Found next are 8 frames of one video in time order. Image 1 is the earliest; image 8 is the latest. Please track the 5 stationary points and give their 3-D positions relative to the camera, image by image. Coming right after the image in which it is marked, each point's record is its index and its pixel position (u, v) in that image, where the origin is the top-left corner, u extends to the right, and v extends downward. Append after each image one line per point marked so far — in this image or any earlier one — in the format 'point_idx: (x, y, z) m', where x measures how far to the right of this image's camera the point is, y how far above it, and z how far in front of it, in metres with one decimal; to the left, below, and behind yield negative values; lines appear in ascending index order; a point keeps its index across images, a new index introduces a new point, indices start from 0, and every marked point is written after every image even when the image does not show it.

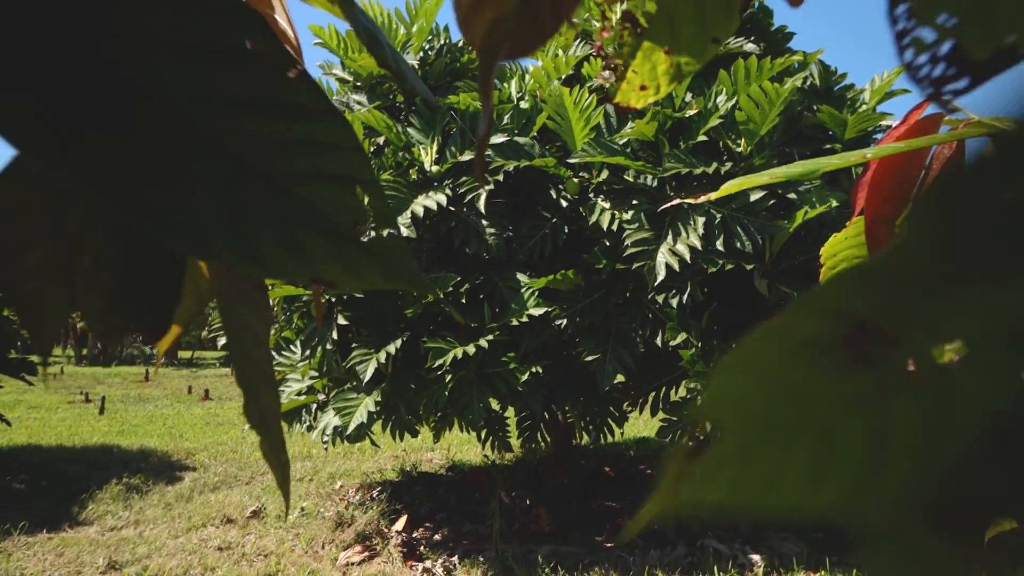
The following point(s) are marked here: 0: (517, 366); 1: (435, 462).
0: (0.0, -0.6, +5.4) m
1: (-1.0, -2.1, +8.6) m
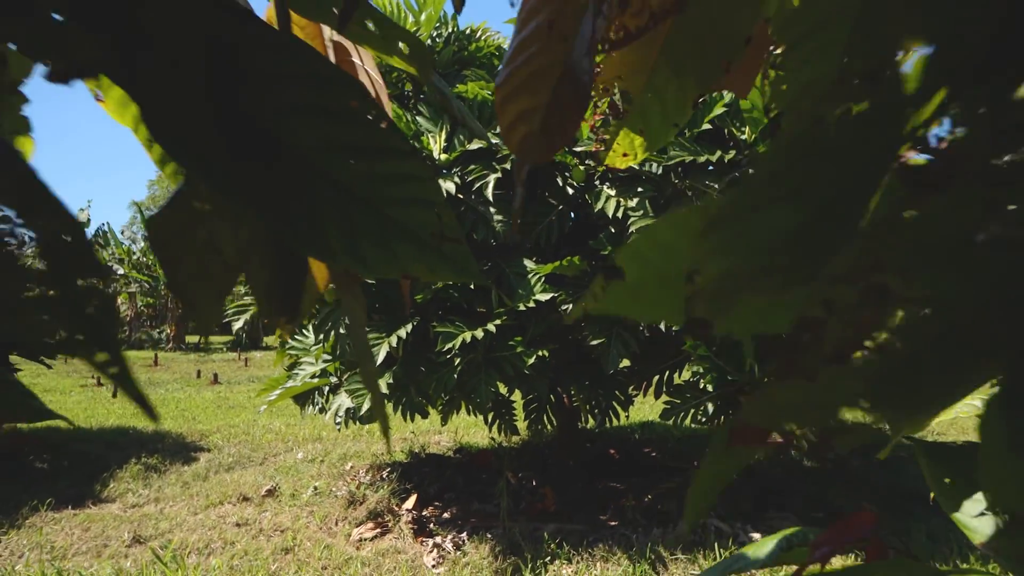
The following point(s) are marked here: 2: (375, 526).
0: (+0.1, -0.5, +5.6) m
1: (-0.9, -1.9, +8.8) m
2: (-1.3, -2.2, +6.5) m
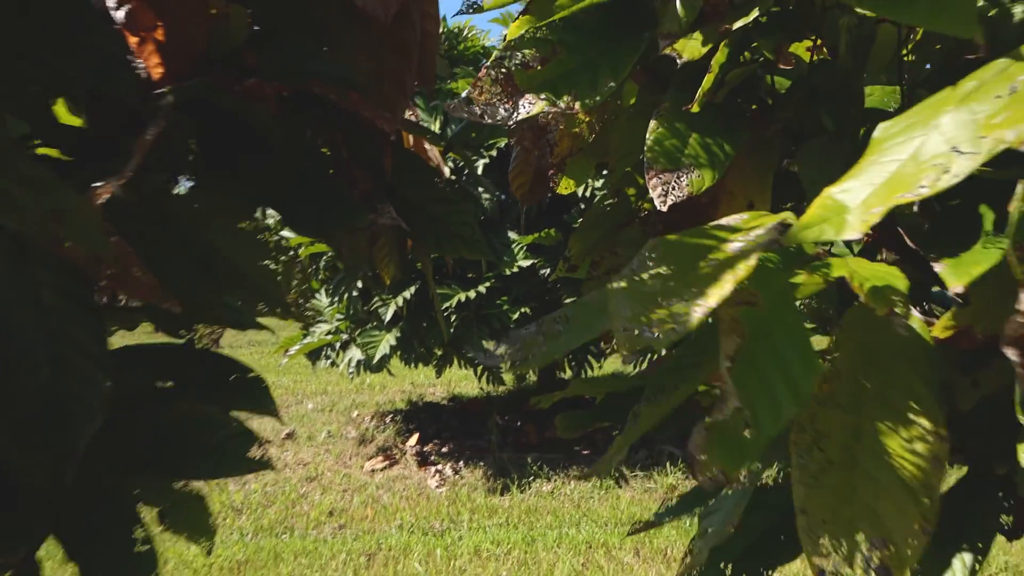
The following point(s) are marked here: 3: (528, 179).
0: (0.0, -0.2, +6.5) m
1: (-1.1, -1.5, +9.7) m
2: (-1.4, -1.8, +7.5) m
3: (0.0, +0.2, +1.3) m
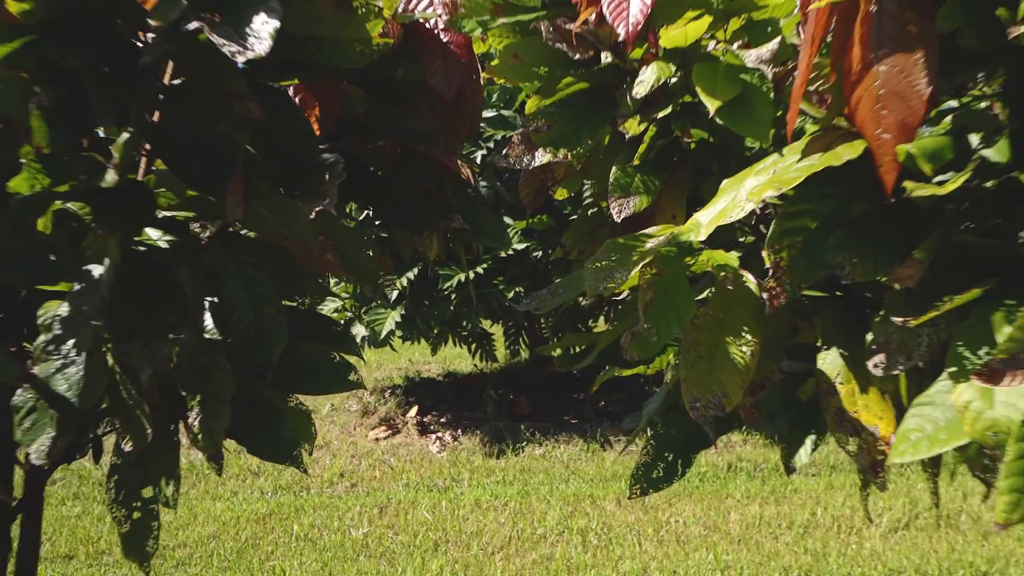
0: (-0.1, 0.0, +7.2) m
1: (-1.2, -1.2, +10.4) m
2: (-1.5, -1.6, +8.2) m
3: (+0.1, +0.3, +2.0) m
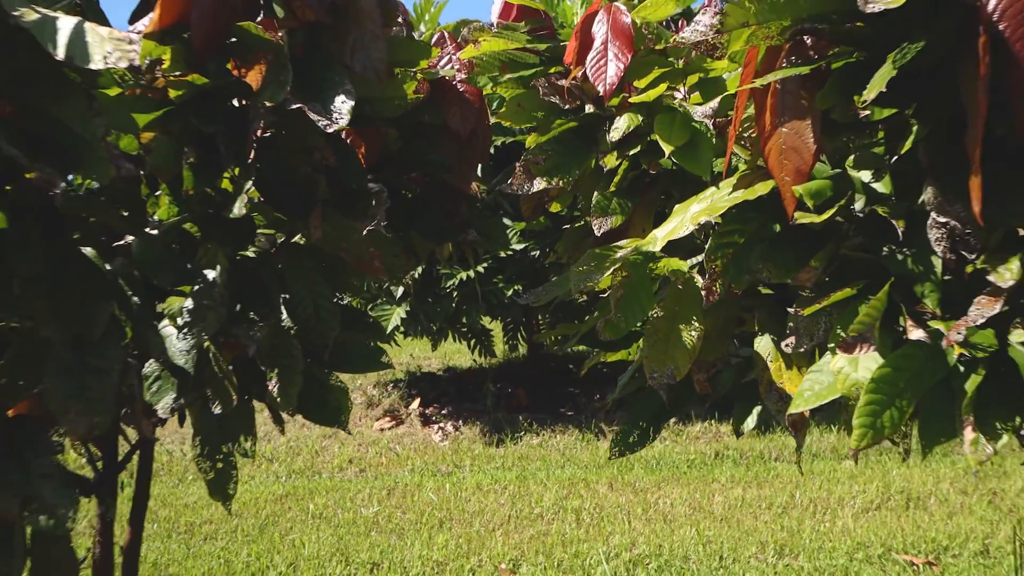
0: (-0.1, 0.0, +7.7) m
1: (-1.2, -1.2, +10.9) m
2: (-1.5, -1.6, +8.6) m
3: (+0.1, +0.3, +2.5) m
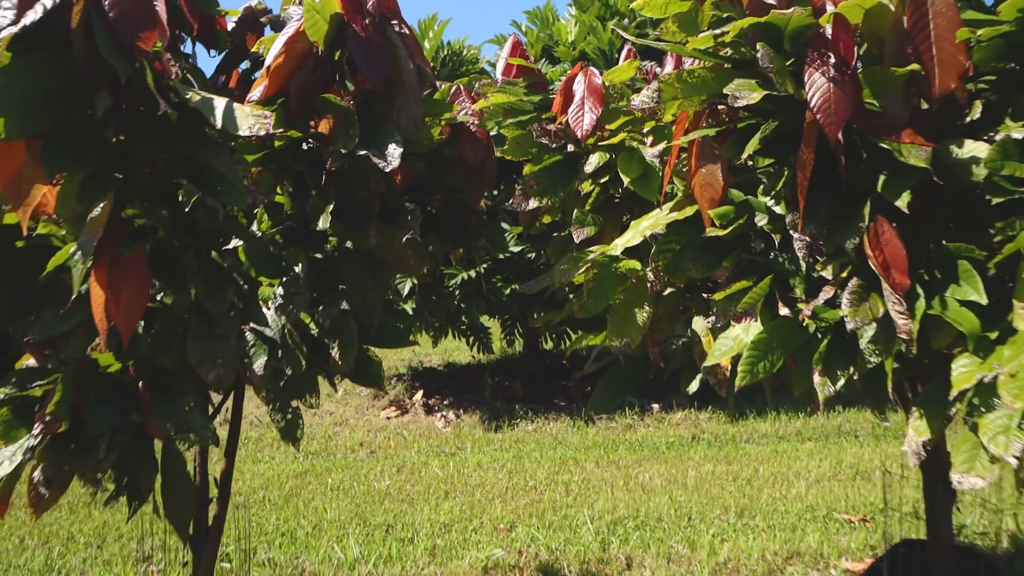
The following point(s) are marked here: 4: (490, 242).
0: (-0.1, 0.0, +8.4) m
1: (-1.2, -1.2, +11.6) m
2: (-1.5, -1.6, +9.4) m
3: (+0.1, +0.3, +3.2) m
4: (-0.1, +0.2, +3.1) m
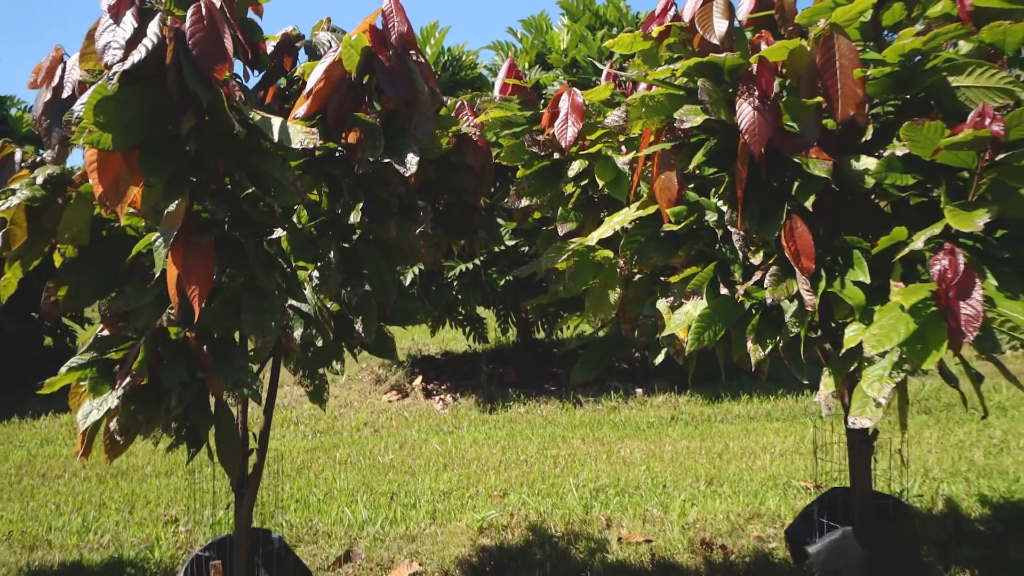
0: (-0.2, +0.2, +8.9) m
1: (-1.4, -1.0, +12.2) m
2: (-1.6, -1.5, +9.9) m
3: (0.0, +0.4, +3.8) m
4: (-0.1, +0.3, +3.7) m
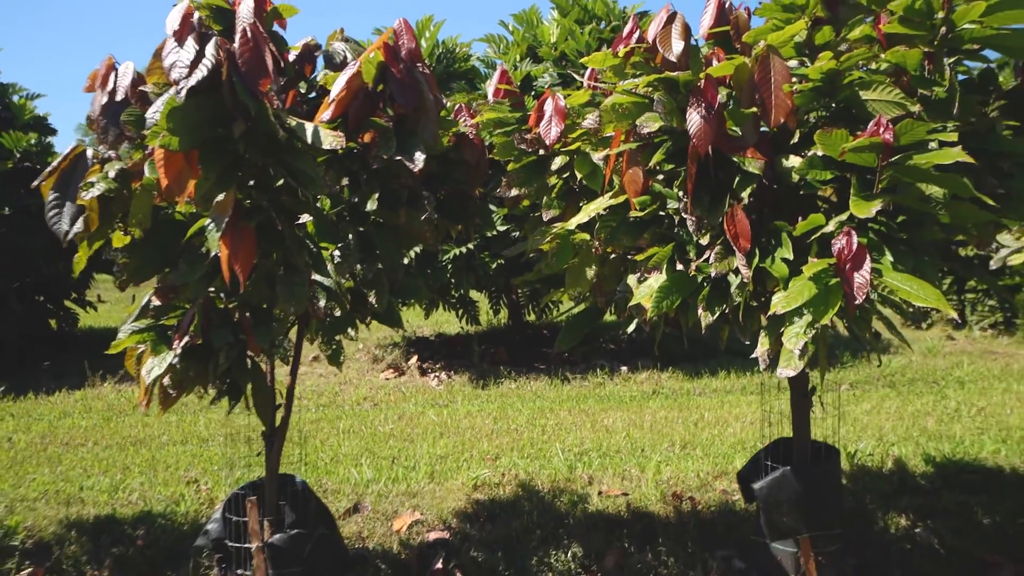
0: (-0.3, +0.4, +9.5) m
1: (-1.5, -0.7, +12.7) m
2: (-1.7, -1.2, +10.5) m
3: (0.0, +0.5, +4.4) m
4: (-0.2, +0.4, +4.3) m
